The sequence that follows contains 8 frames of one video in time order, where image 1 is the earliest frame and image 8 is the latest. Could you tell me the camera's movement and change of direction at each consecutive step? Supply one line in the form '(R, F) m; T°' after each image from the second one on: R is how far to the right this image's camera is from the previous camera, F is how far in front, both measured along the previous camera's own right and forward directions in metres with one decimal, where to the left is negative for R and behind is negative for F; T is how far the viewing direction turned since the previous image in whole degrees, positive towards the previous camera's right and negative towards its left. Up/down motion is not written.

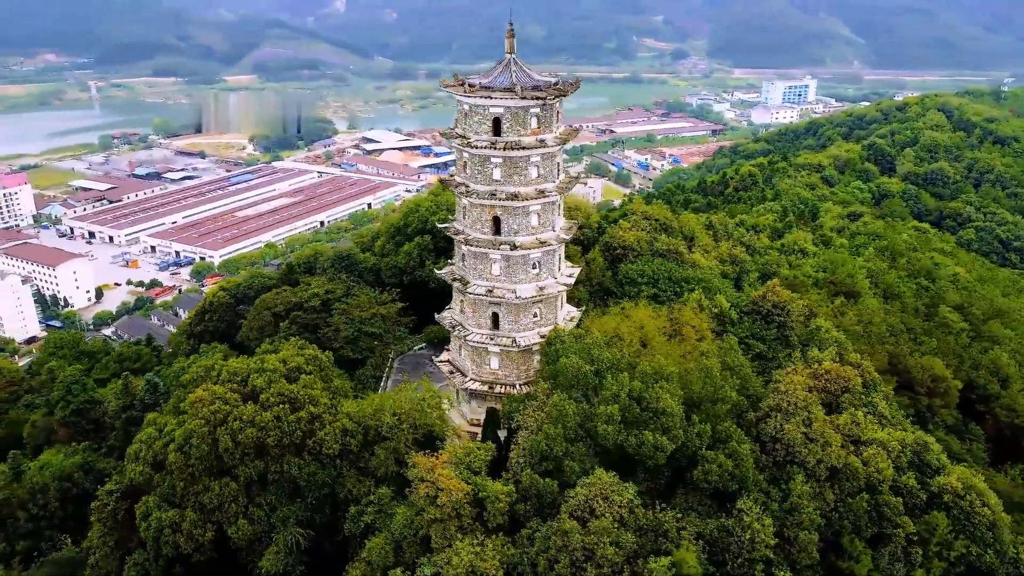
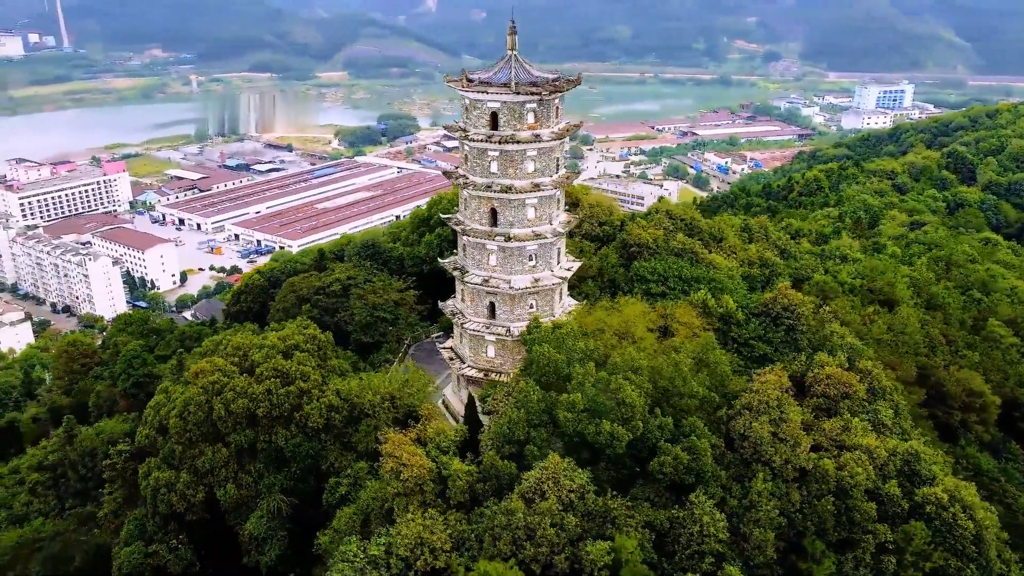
(+1.6, -0.3) m; -6°
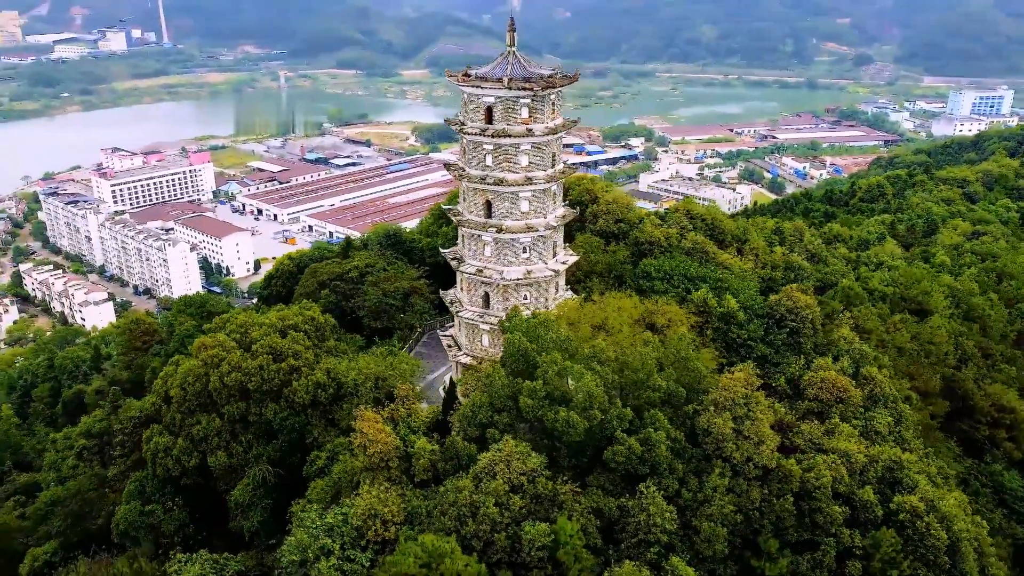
(+1.6, -0.3) m; -5°
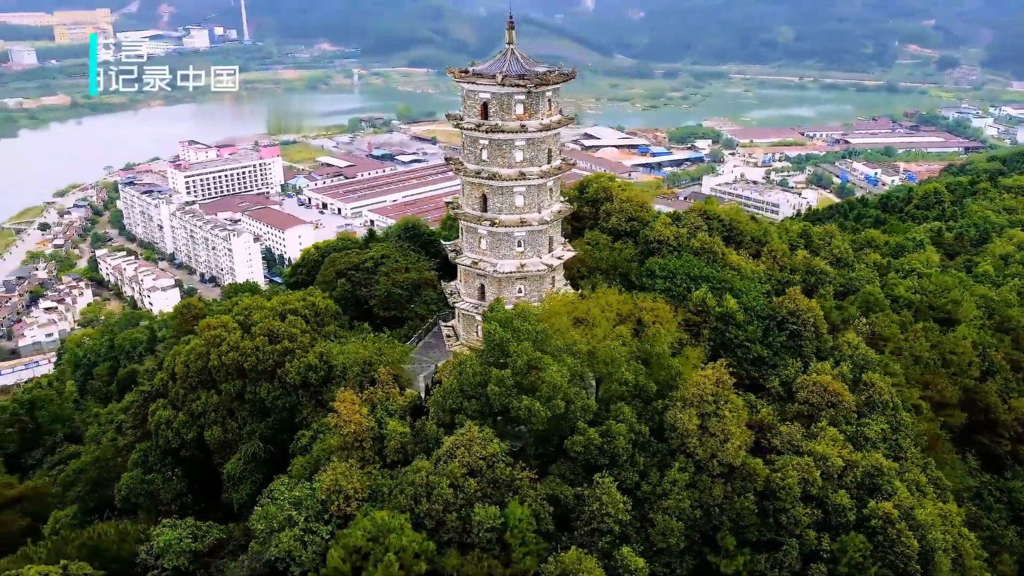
(+1.4, -0.3) m; -5°
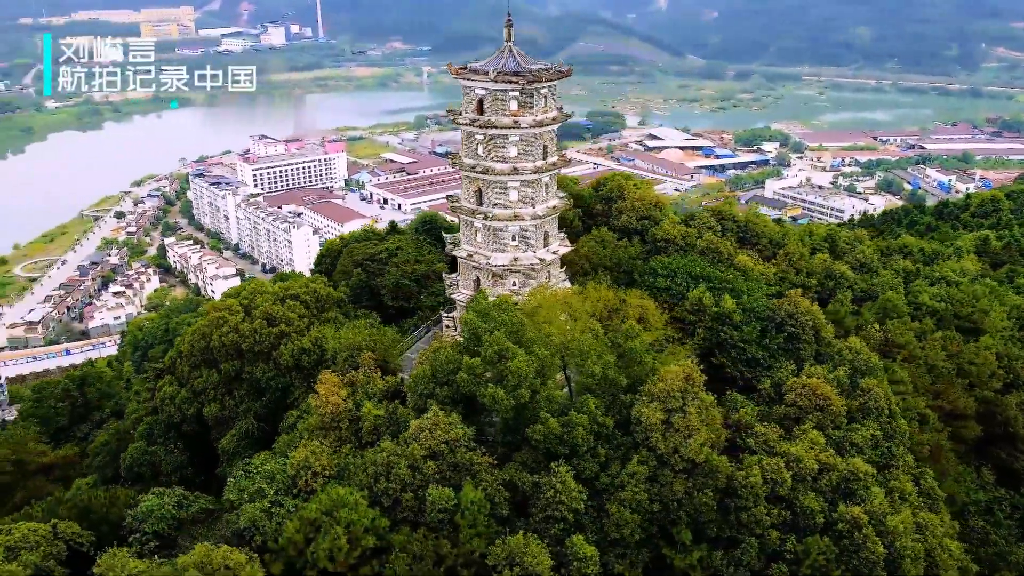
(+1.4, -0.3) m; -5°
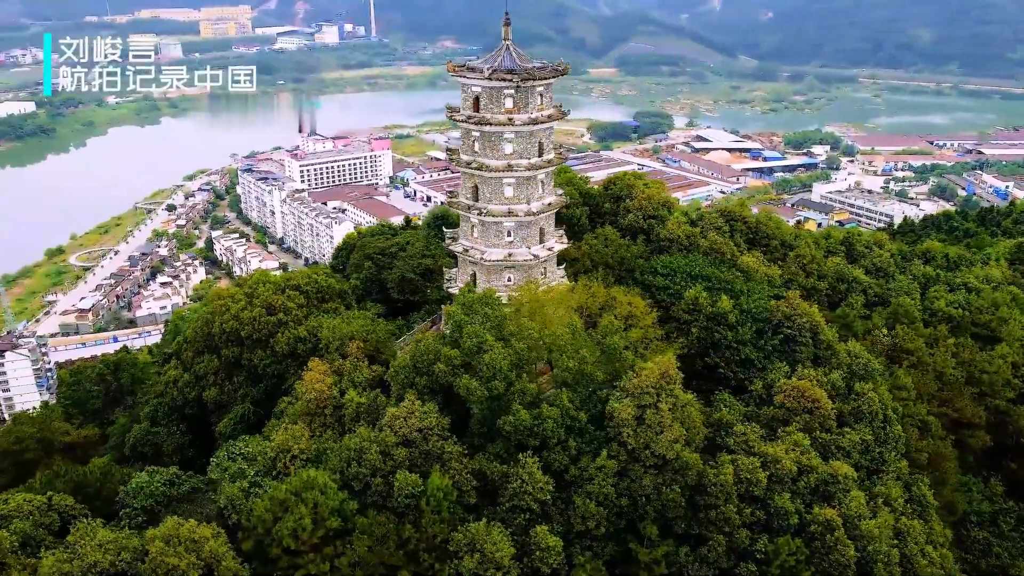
(+1.1, -0.2) m; -3°
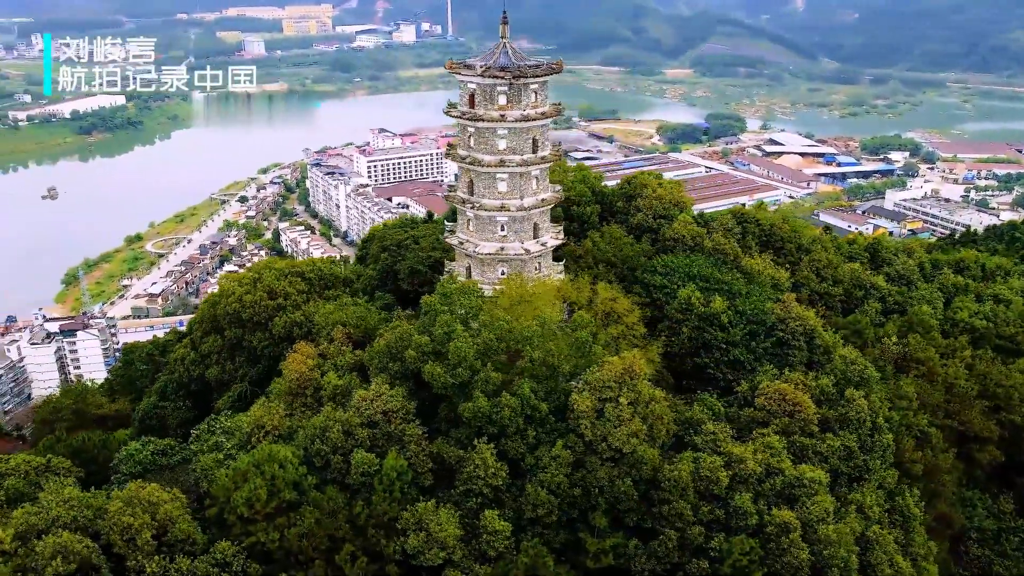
(+1.6, -0.3) m; -5°
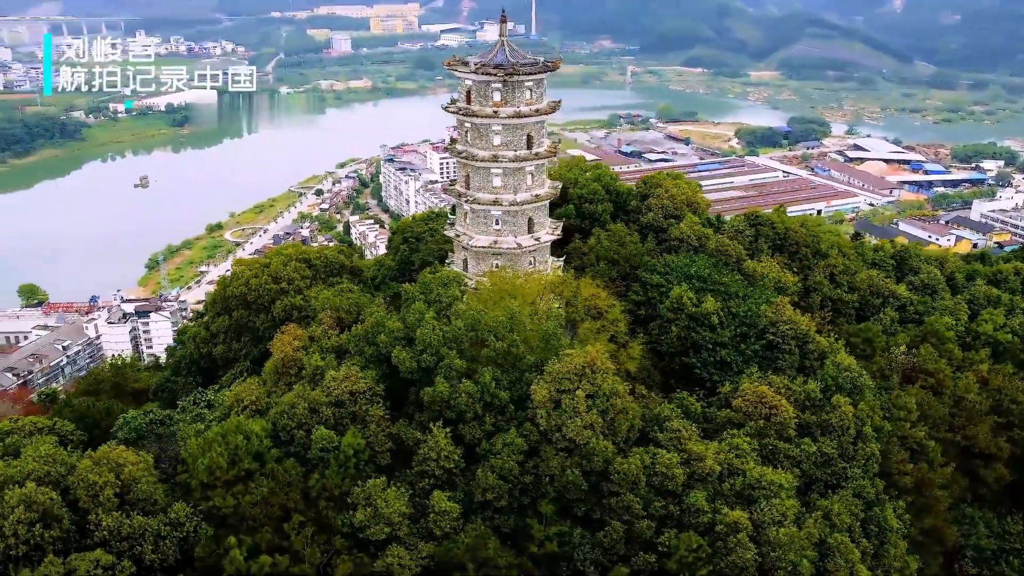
(+1.8, -0.3) m; -5°
